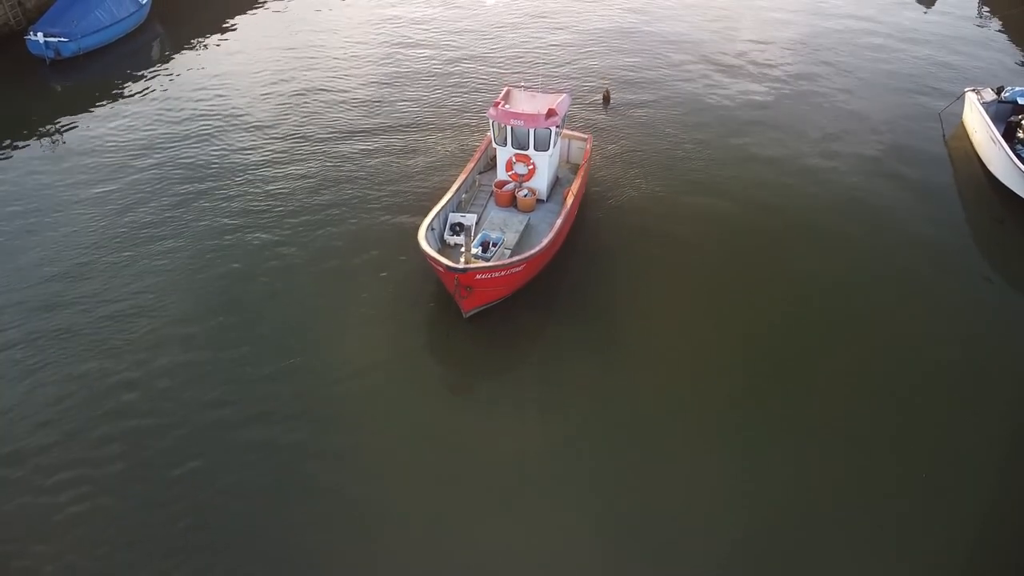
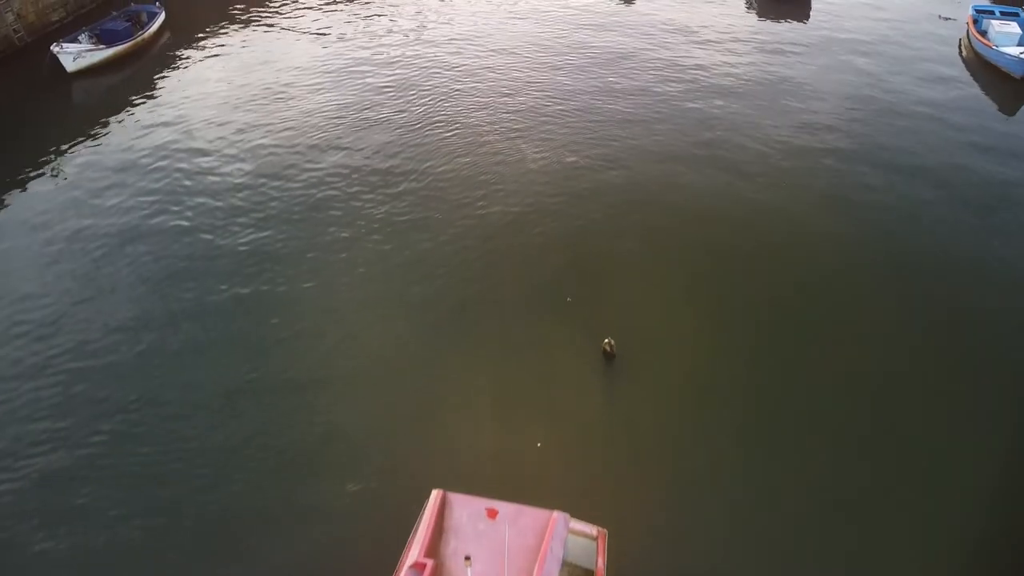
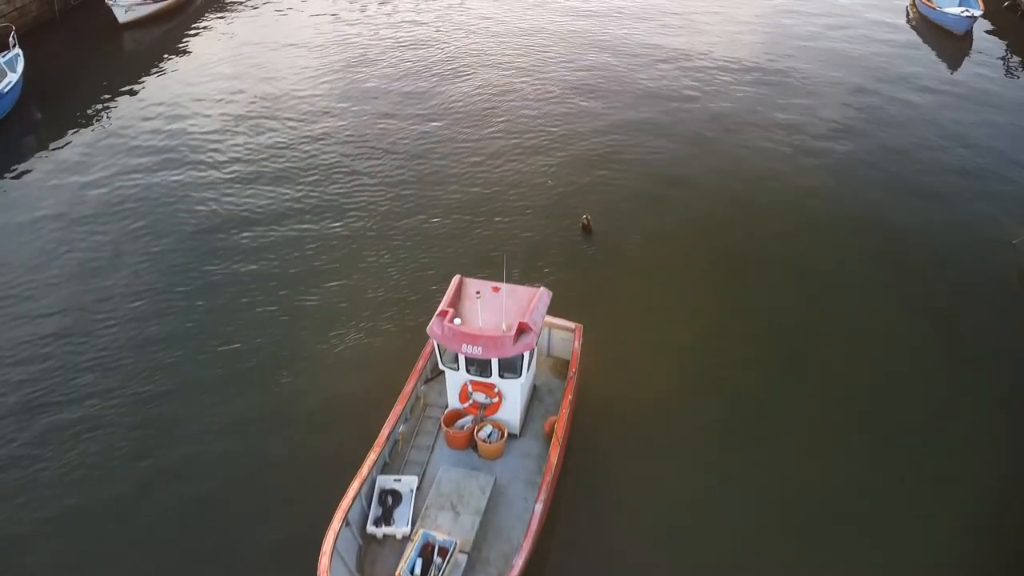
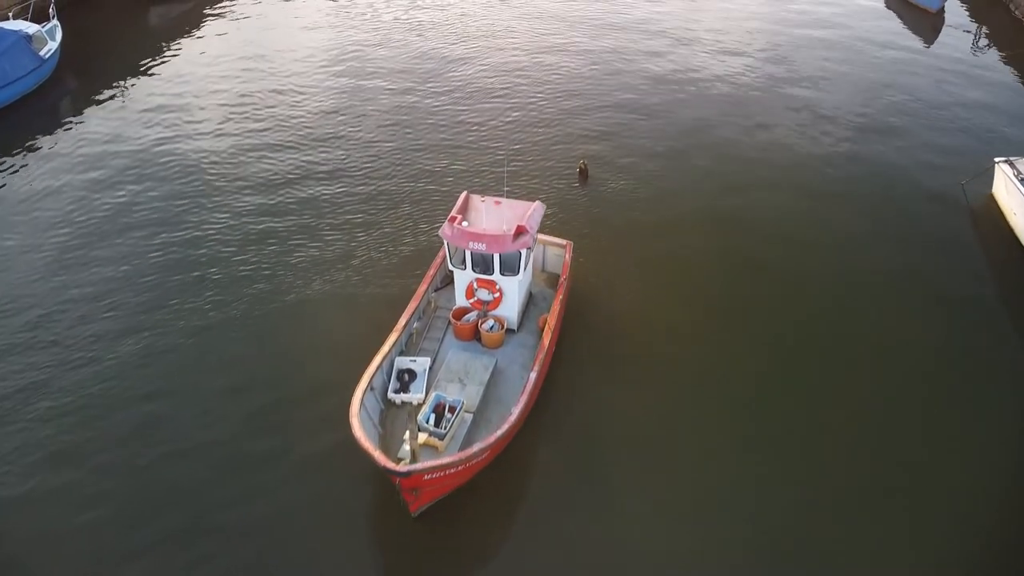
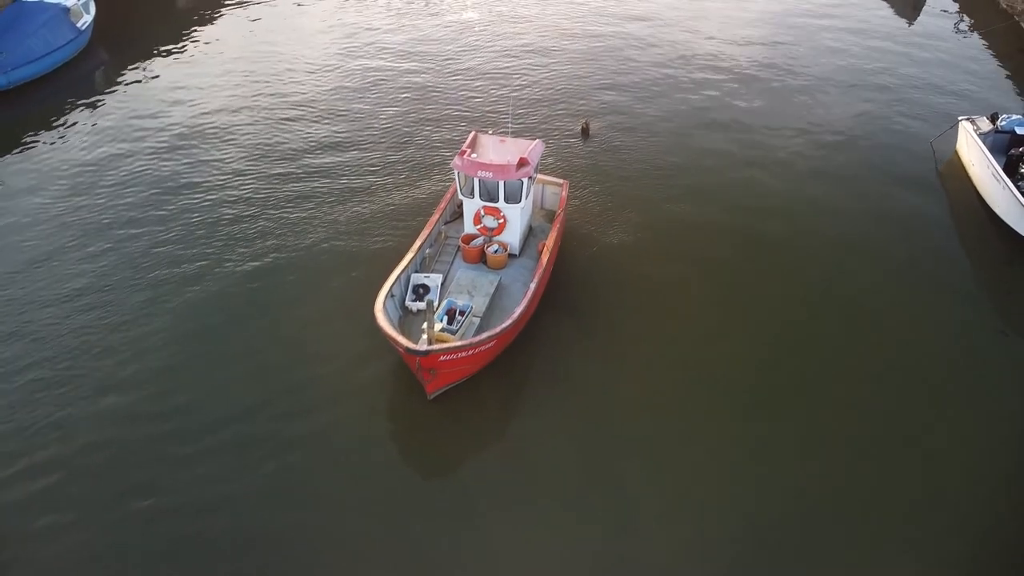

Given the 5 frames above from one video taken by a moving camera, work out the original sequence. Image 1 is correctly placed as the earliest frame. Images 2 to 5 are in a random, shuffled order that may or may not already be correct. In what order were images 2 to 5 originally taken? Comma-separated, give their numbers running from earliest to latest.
5, 4, 3, 2
